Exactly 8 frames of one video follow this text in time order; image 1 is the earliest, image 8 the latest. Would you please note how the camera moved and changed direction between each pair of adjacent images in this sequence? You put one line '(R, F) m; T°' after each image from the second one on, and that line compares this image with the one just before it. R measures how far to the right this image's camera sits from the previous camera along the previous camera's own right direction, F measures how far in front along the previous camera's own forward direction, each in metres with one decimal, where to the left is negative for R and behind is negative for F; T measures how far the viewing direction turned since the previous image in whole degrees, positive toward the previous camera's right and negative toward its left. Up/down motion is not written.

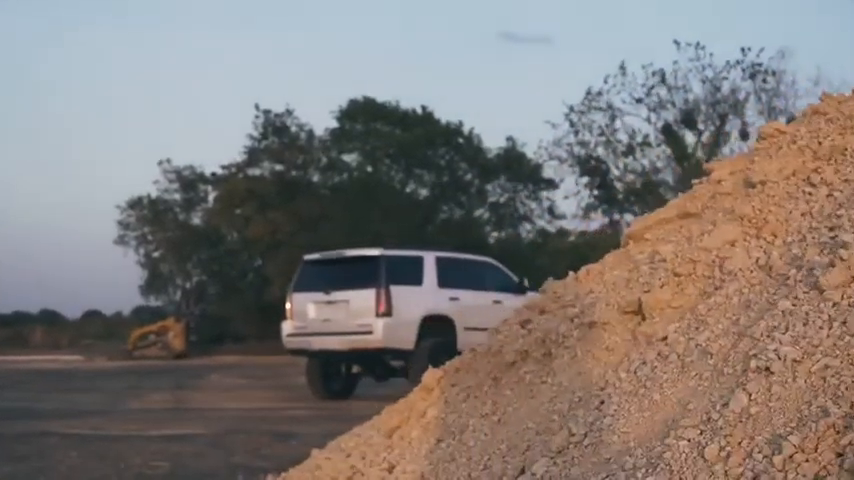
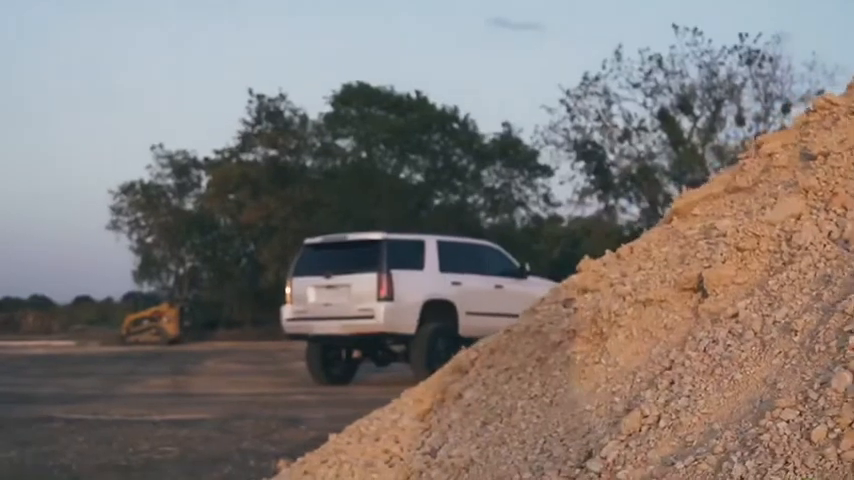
(-0.1, +0.2) m; 0°
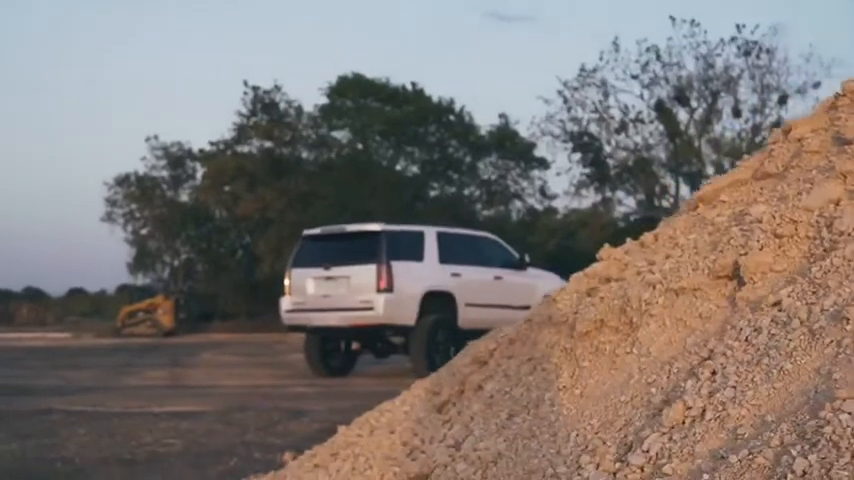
(-0.1, +0.1) m; 0°
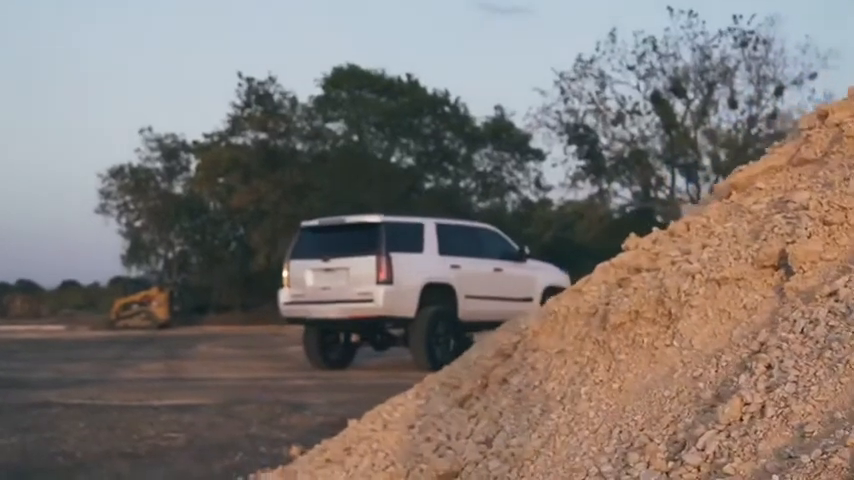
(-0.1, +0.1) m; 0°
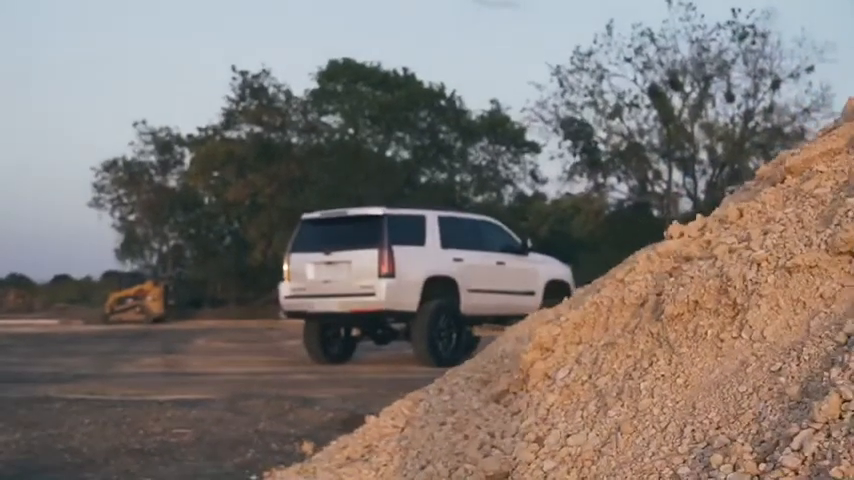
(-0.1, +0.2) m; 0°
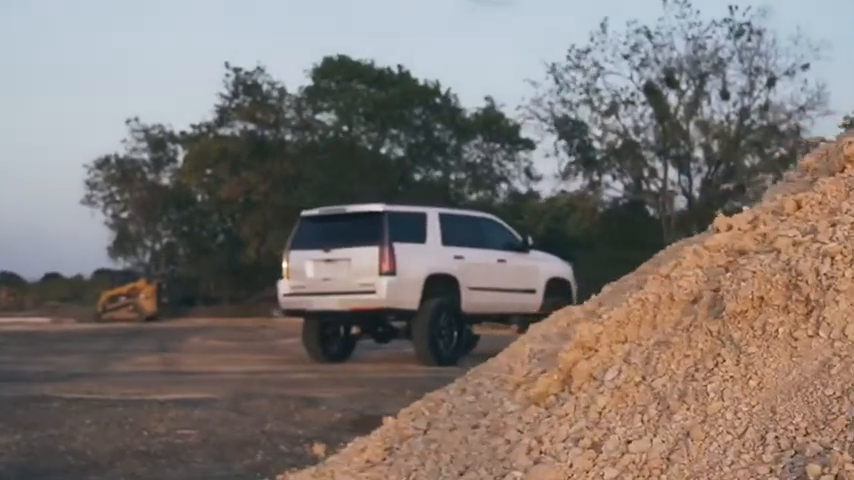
(-0.1, +0.2) m; 0°
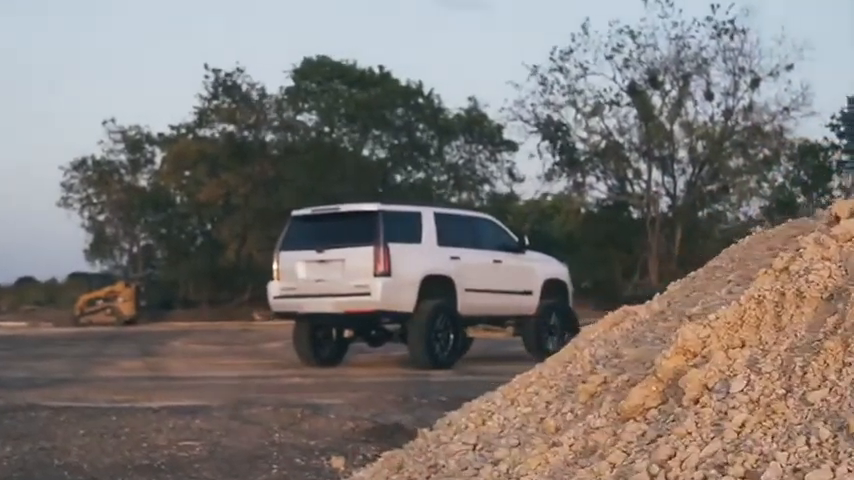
(-0.2, +0.6) m; +1°
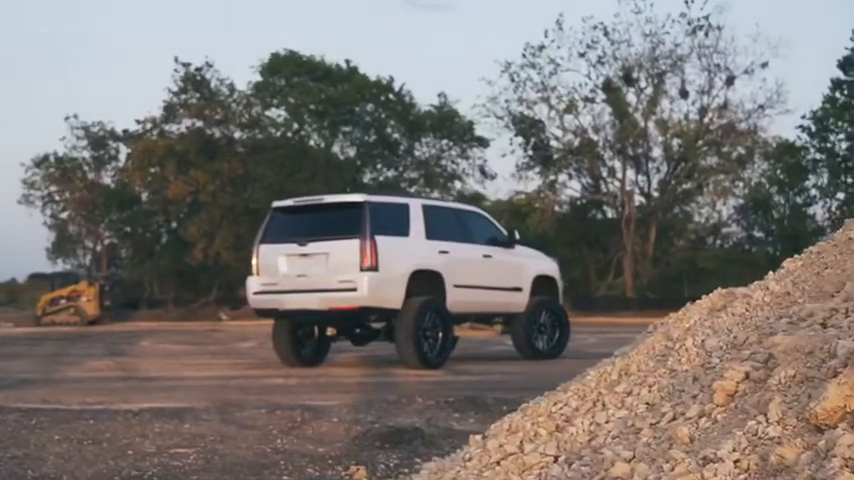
(-0.3, +0.9) m; +1°
